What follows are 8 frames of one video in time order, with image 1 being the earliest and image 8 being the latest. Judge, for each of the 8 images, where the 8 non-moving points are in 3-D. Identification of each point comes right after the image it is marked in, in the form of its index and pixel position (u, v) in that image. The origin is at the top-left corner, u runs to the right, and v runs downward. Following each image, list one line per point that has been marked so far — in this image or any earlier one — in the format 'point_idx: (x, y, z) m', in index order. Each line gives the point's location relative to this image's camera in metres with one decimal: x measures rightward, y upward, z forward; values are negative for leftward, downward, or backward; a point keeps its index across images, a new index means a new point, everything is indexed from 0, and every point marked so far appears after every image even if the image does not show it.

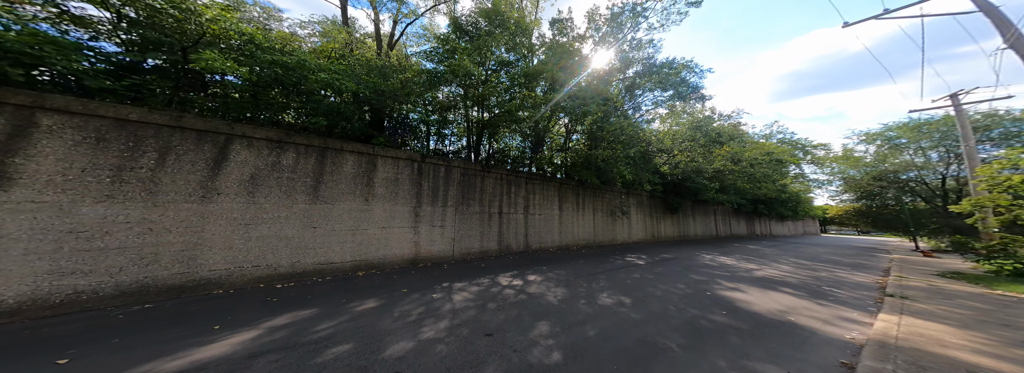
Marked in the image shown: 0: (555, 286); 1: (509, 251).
0: (+1.1, -2.1, +4.9) m
1: (-0.1, -2.5, +8.9) m
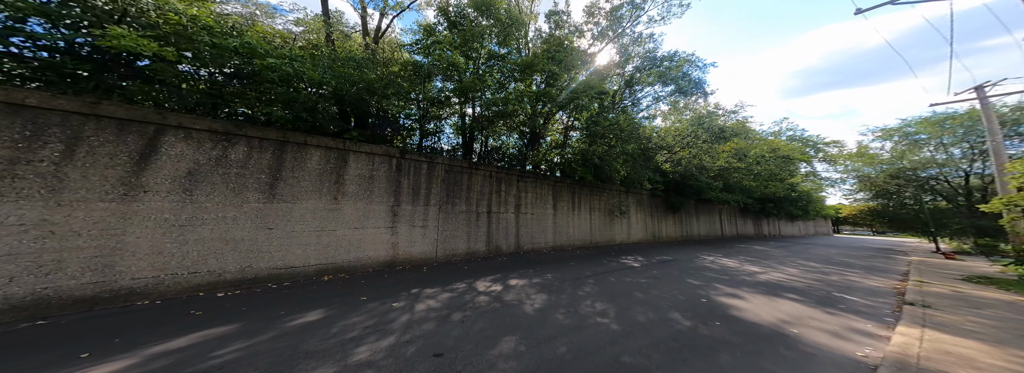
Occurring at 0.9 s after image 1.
0: (+0.6, -2.0, +4.5) m
1: (-0.5, -2.4, +8.5) m
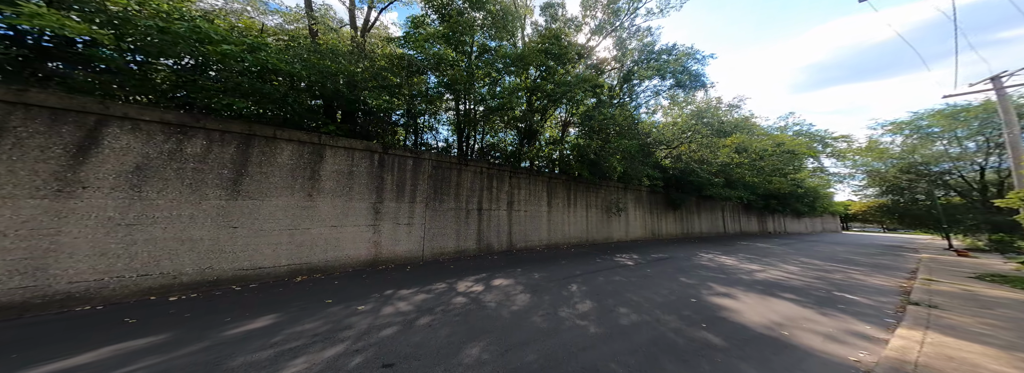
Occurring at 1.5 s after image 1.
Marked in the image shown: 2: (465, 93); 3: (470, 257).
0: (+0.3, -1.9, +4.3) m
1: (-0.8, -2.3, +8.3) m
2: (-1.7, +3.2, +8.1) m
3: (-1.3, -2.3, +7.4) m
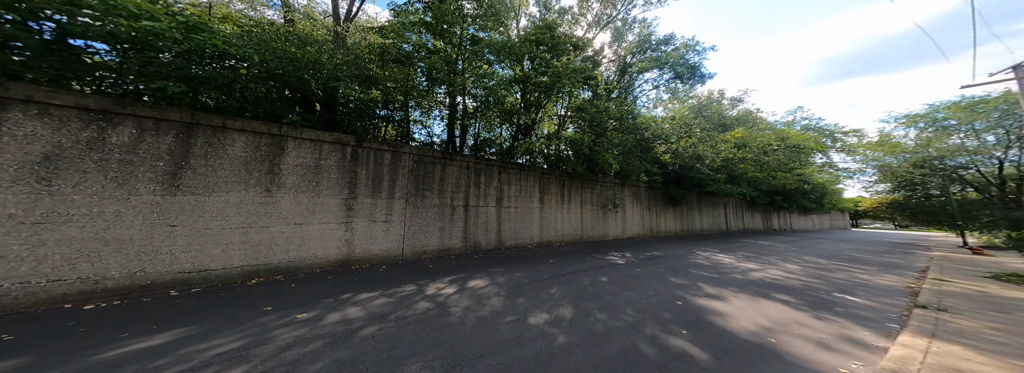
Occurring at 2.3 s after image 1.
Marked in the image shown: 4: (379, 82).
0: (-0.2, -1.8, +4.1) m
1: (-1.2, -2.2, +8.1) m
2: (-2.1, +3.4, +7.8) m
3: (-1.8, -2.2, +7.1) m
4: (-3.6, +2.8, +6.3) m
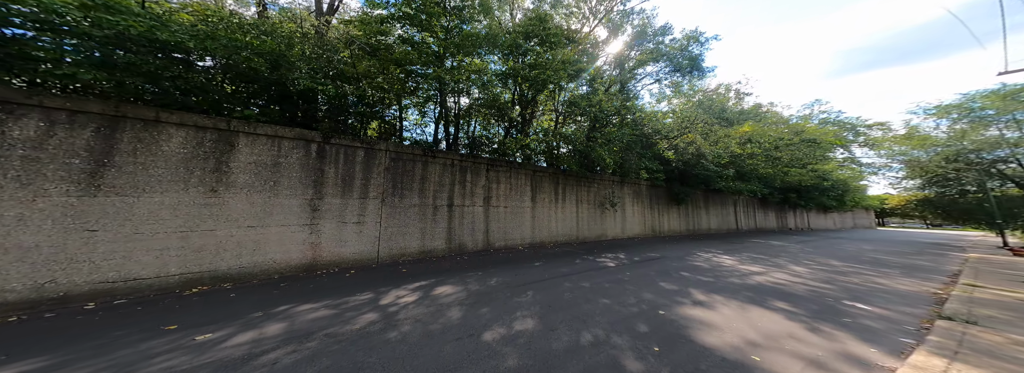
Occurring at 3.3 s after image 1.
0: (-0.8, -1.8, +3.8) m
1: (-1.7, -2.1, +7.9) m
2: (-2.6, +3.4, +7.6) m
3: (-2.3, -2.1, +6.9) m
4: (-4.2, +2.8, +6.1) m
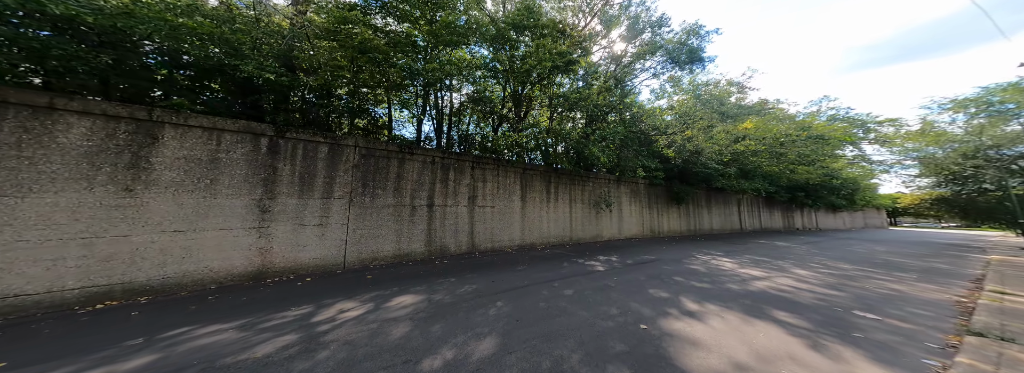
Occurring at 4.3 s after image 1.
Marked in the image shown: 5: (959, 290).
0: (-1.4, -1.8, +3.4) m
1: (-2.2, -2.1, +7.5) m
2: (-3.1, +3.4, +7.2) m
3: (-2.8, -2.1, +6.5) m
4: (-4.7, +2.9, +5.8) m
5: (+10.5, -2.4, +5.5) m
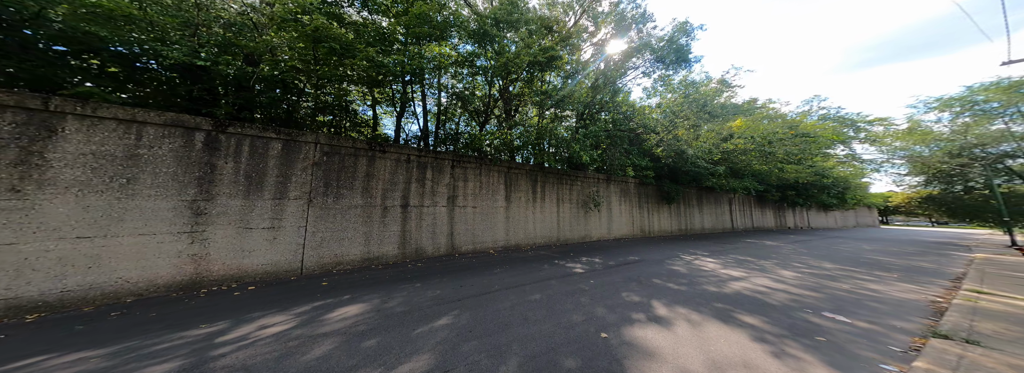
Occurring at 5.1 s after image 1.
0: (-2.0, -1.8, +3.3) m
1: (-2.8, -2.1, +7.3) m
2: (-3.8, +3.4, +7.1) m
3: (-3.4, -2.1, +6.4) m
4: (-5.3, +2.8, +5.6) m
5: (+9.9, -2.4, +5.4) m
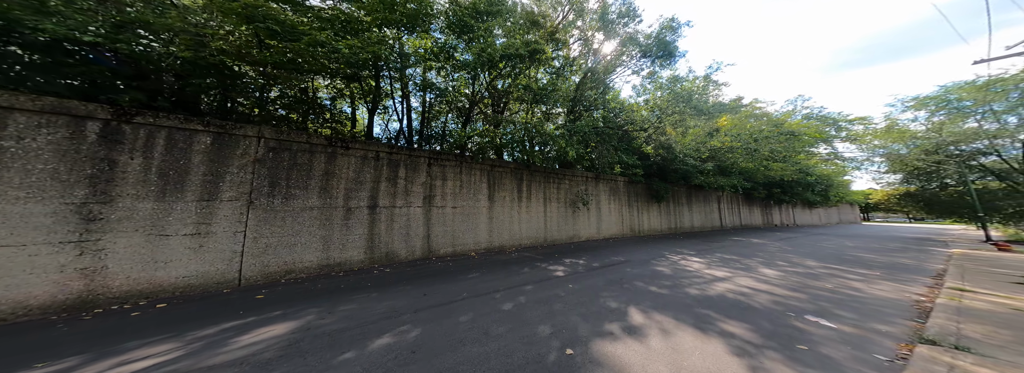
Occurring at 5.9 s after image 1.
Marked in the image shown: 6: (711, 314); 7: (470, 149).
0: (-2.5, -1.8, +2.8) m
1: (-3.4, -2.1, +6.9) m
2: (-4.4, +3.4, +6.6) m
3: (-4.0, -2.1, +5.9) m
4: (-5.9, +2.8, +5.1) m
5: (+9.3, -2.3, +5.3) m
6: (+3.3, -2.1, +3.8) m
7: (-1.6, +1.4, +8.6) m
